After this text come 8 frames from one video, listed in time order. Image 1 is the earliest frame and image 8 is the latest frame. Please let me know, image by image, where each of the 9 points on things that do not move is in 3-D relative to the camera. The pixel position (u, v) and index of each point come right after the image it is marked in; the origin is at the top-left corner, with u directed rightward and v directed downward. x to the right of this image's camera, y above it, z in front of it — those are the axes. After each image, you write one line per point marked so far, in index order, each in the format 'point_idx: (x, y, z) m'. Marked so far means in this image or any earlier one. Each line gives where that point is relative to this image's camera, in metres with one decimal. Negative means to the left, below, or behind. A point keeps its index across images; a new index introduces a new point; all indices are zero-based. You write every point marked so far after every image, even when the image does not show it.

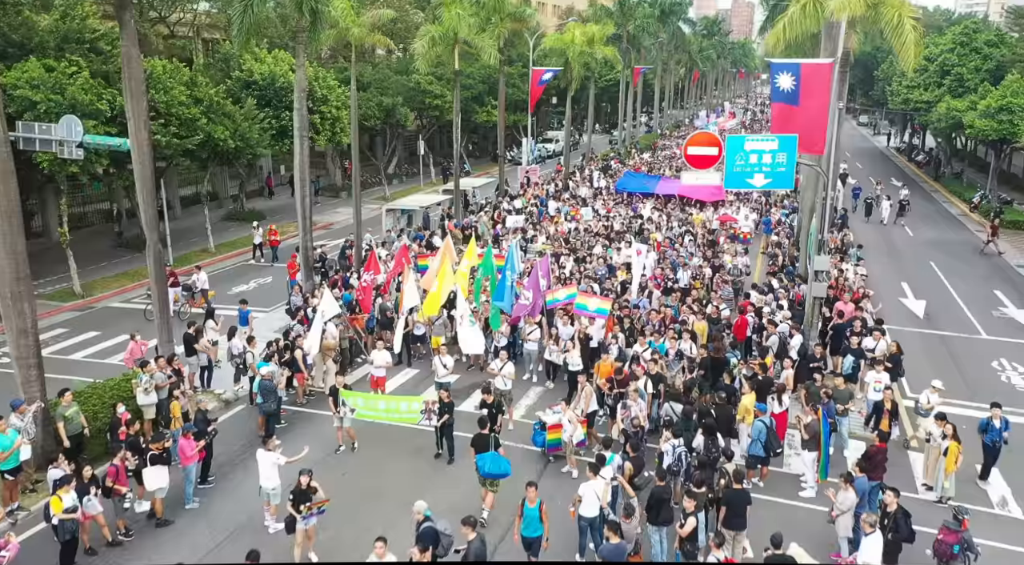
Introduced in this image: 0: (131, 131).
0: (-7.3, +2.8, +16.8) m
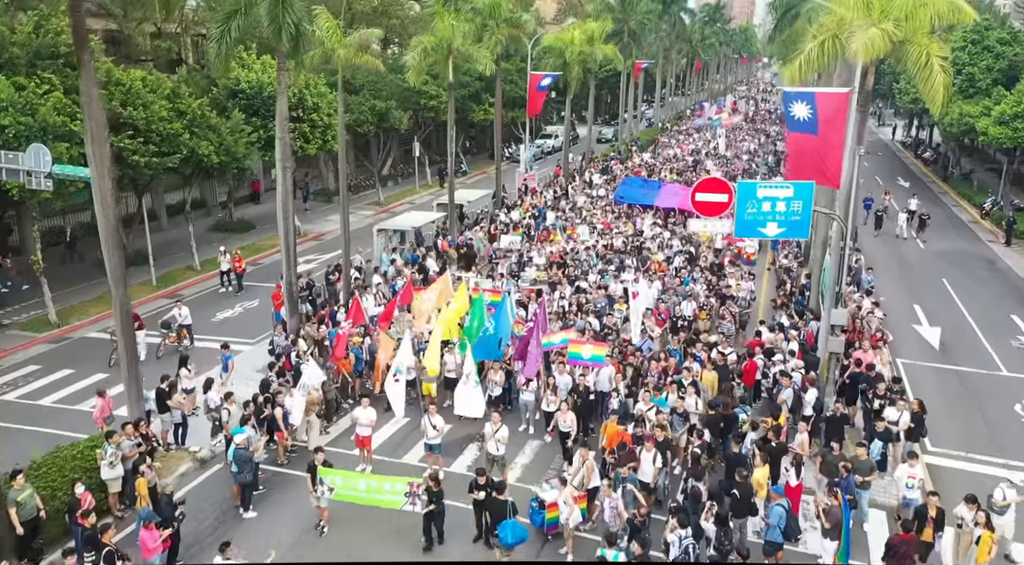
0: (-7.4, +1.8, +15.5) m
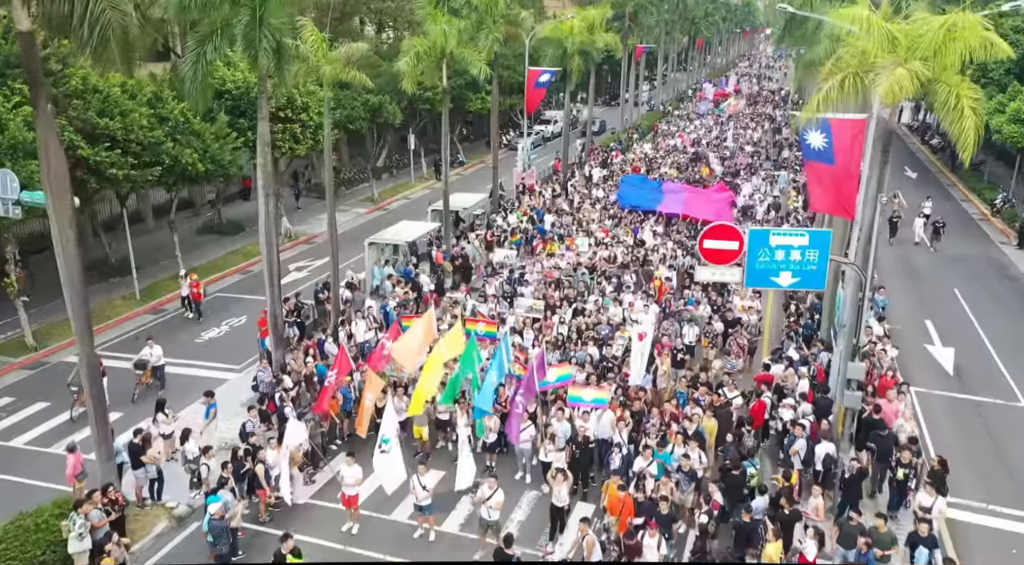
0: (-7.5, +0.8, +14.3) m
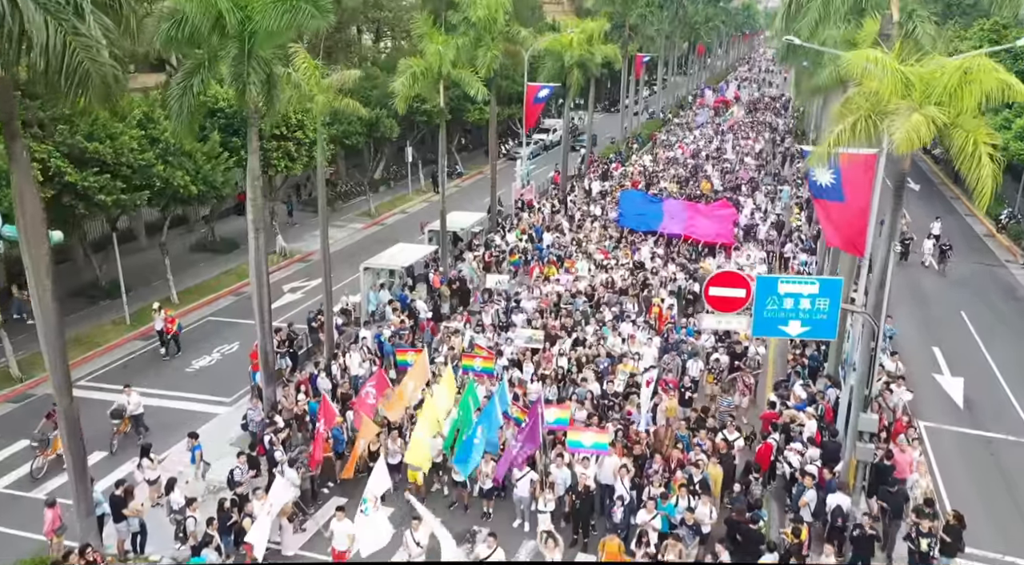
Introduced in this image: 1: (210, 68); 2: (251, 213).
0: (-7.5, +0.1, +13.7) m
1: (-6.1, +4.3, +17.7) m
2: (-5.9, +1.5, +19.7) m
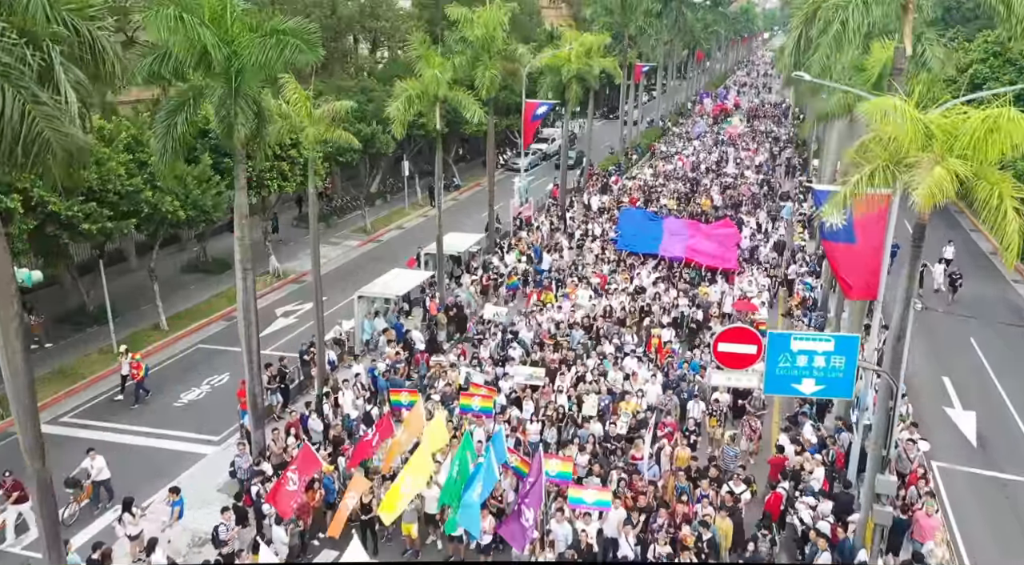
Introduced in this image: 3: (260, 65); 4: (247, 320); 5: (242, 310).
0: (-7.5, -0.8, +13.0) m
1: (-6.1, +3.4, +16.9) m
2: (-5.9, +0.7, +18.9) m
3: (-4.7, +4.0, +16.3) m
4: (-5.8, -0.8, +19.3) m
5: (-5.9, -0.6, +19.3) m
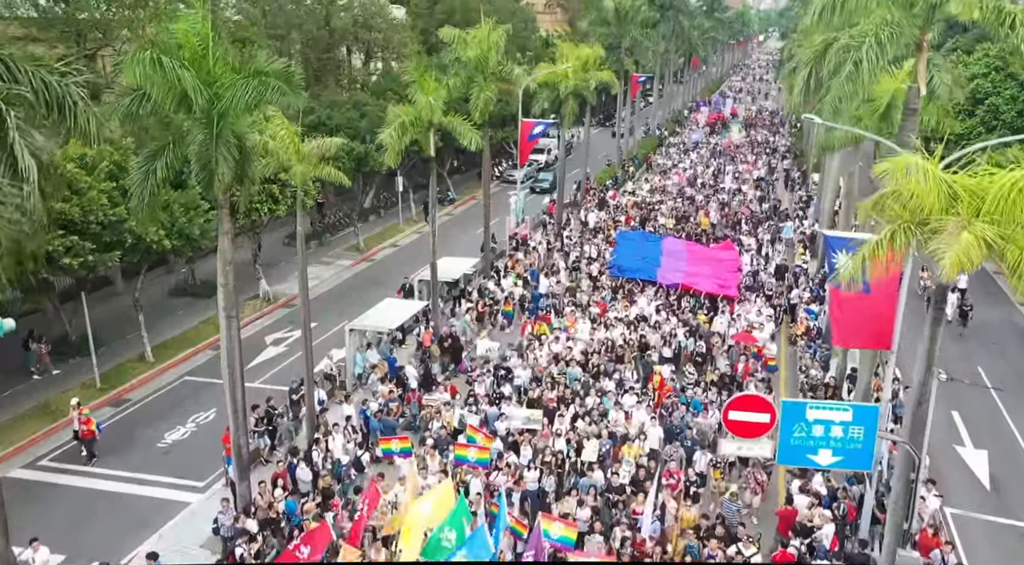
0: (-7.6, -1.8, +12.1) m
1: (-6.2, +2.4, +16.1) m
2: (-6.0, -0.3, +18.1) m
3: (-4.7, +3.1, +15.4) m
4: (-5.9, -1.8, +18.5) m
5: (-6.0, -1.5, +18.5) m
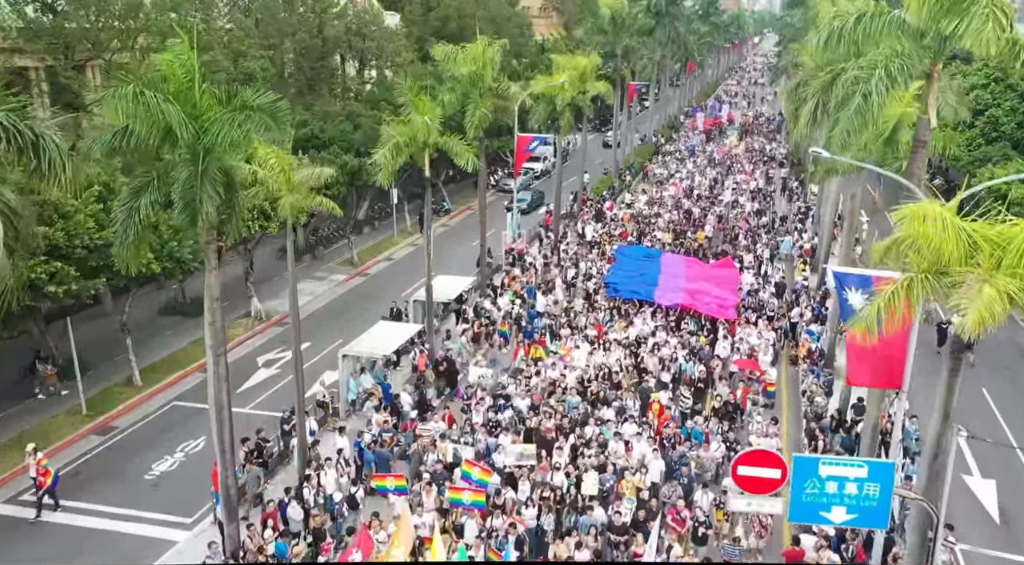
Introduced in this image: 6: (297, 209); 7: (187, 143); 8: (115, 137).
0: (-7.6, -2.5, +11.5) m
1: (-6.2, +1.7, +15.5) m
2: (-6.0, -1.0, +17.5) m
3: (-4.8, +2.4, +14.8) m
4: (-5.9, -2.5, +17.9) m
5: (-6.0, -2.2, +17.9) m
6: (-4.6, +1.6, +18.7) m
7: (-5.5, +2.4, +14.8) m
8: (-6.7, +2.5, +14.8) m
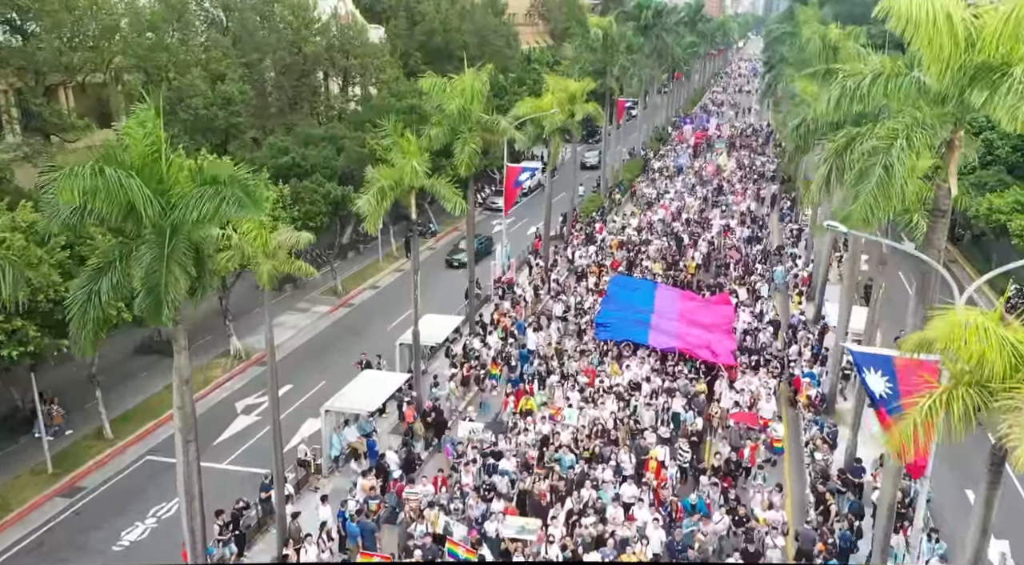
0: (-7.6, -3.9, +10.2) m
1: (-6.3, +0.3, +14.2) m
2: (-6.1, -2.4, +16.2) m
3: (-4.8, +1.0, +13.6) m
4: (-6.0, -3.9, +16.6) m
5: (-6.2, -3.6, +16.6) m
6: (-4.7, +0.2, +17.4) m
7: (-5.6, +1.0, +13.5) m
8: (-6.8, +1.1, +13.5) m
